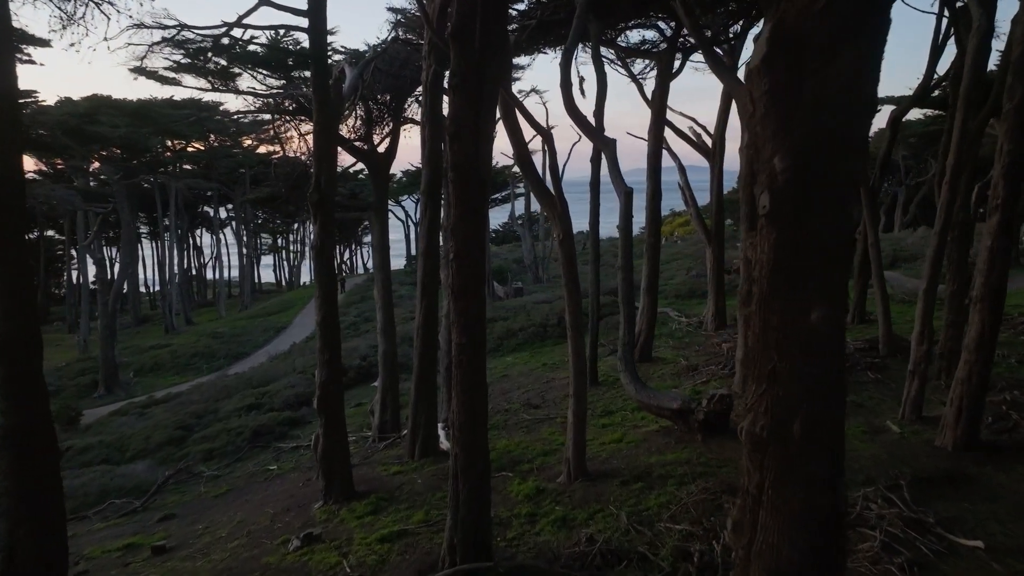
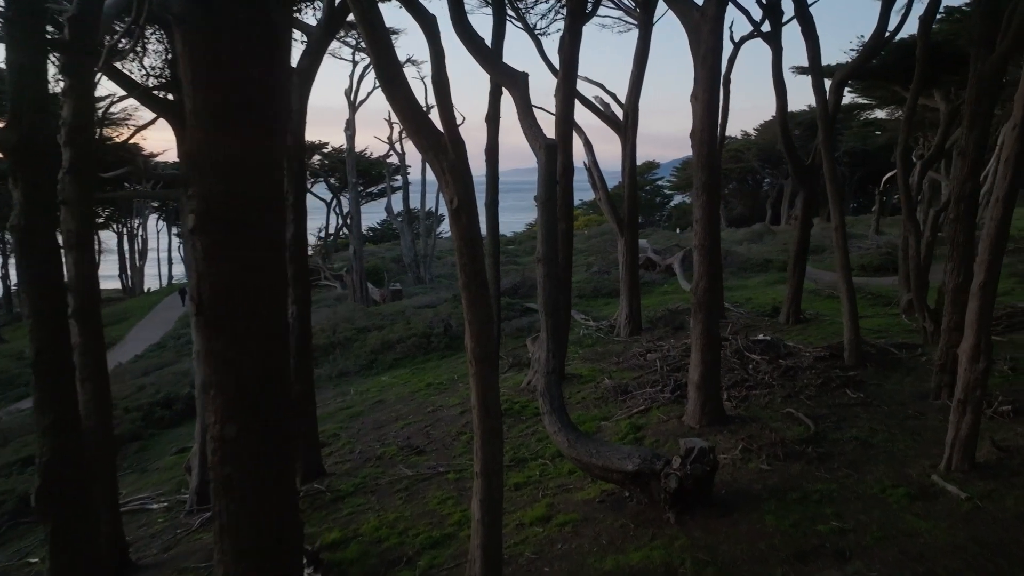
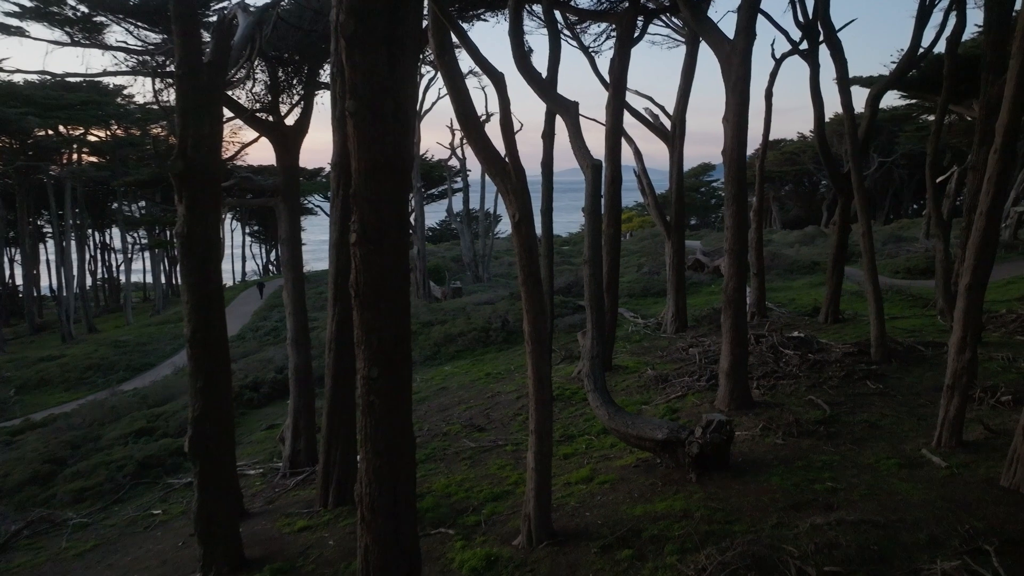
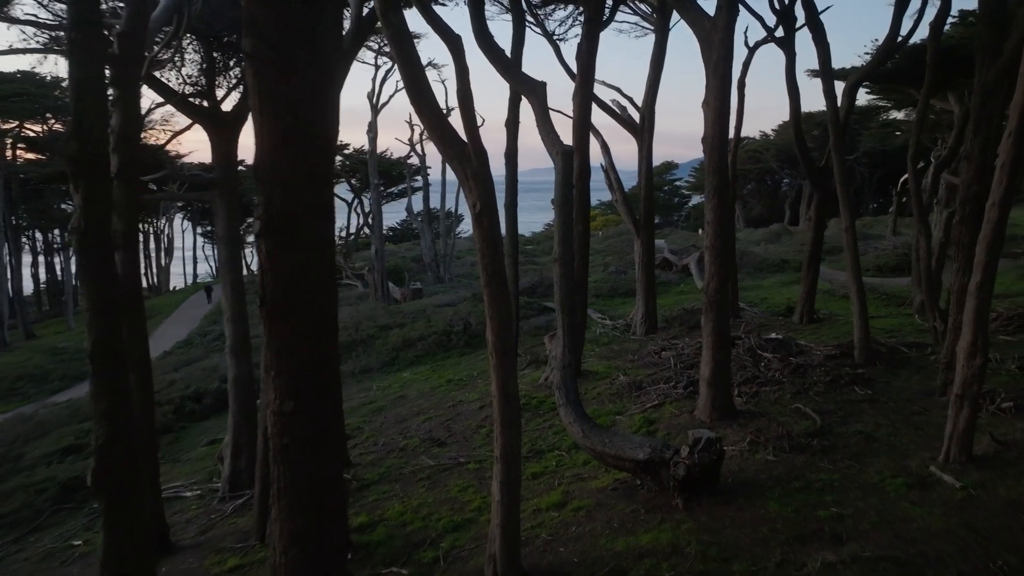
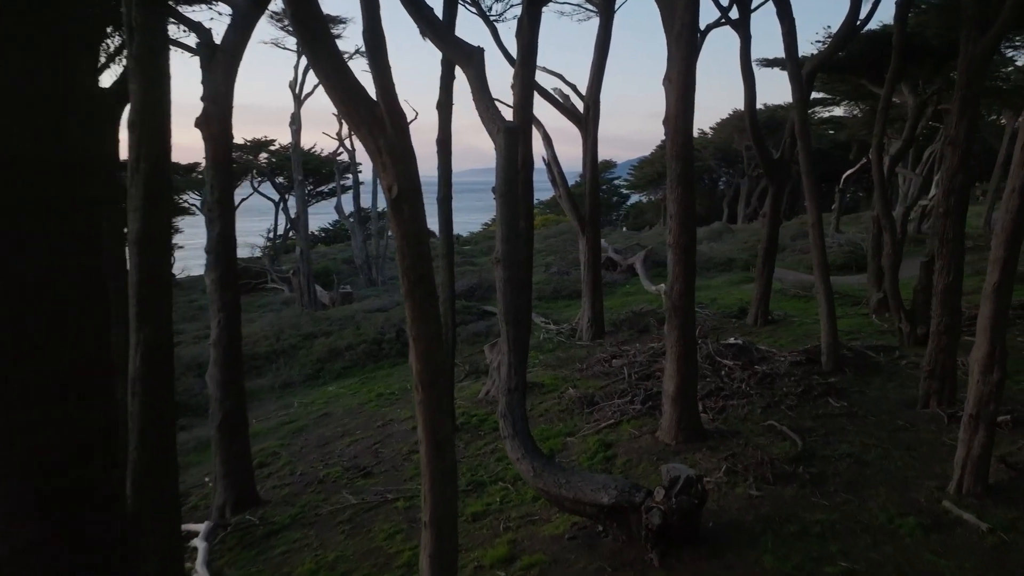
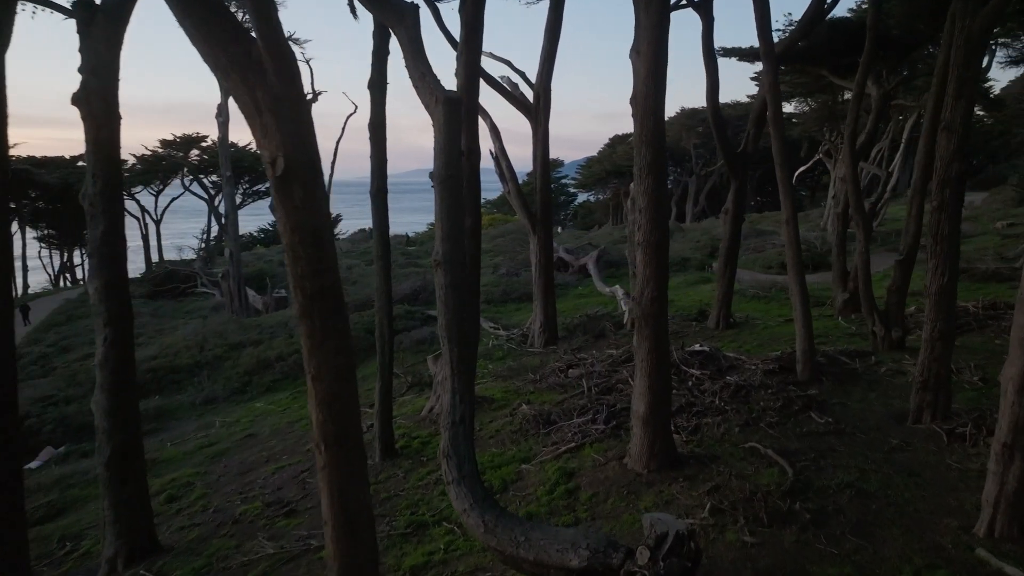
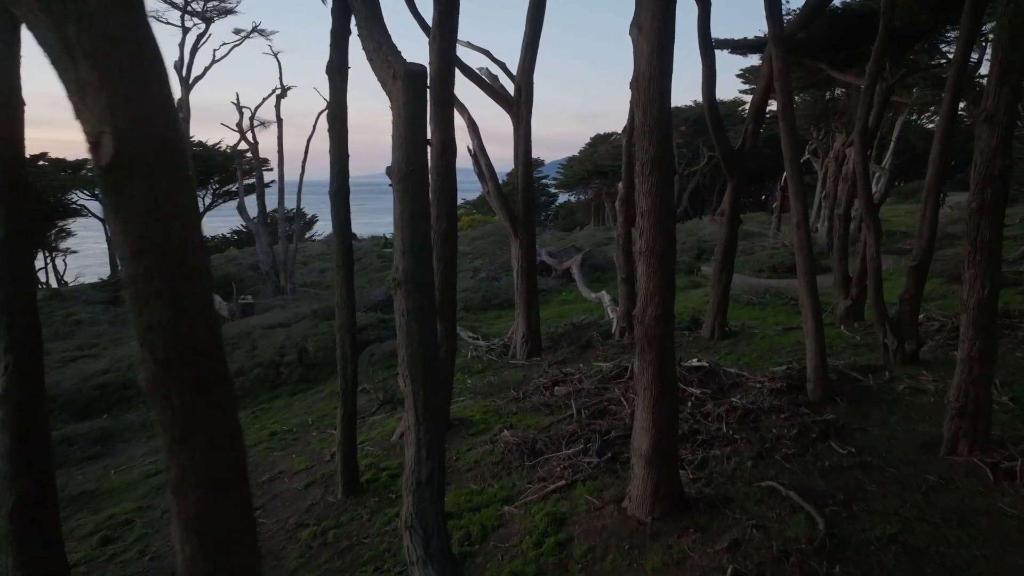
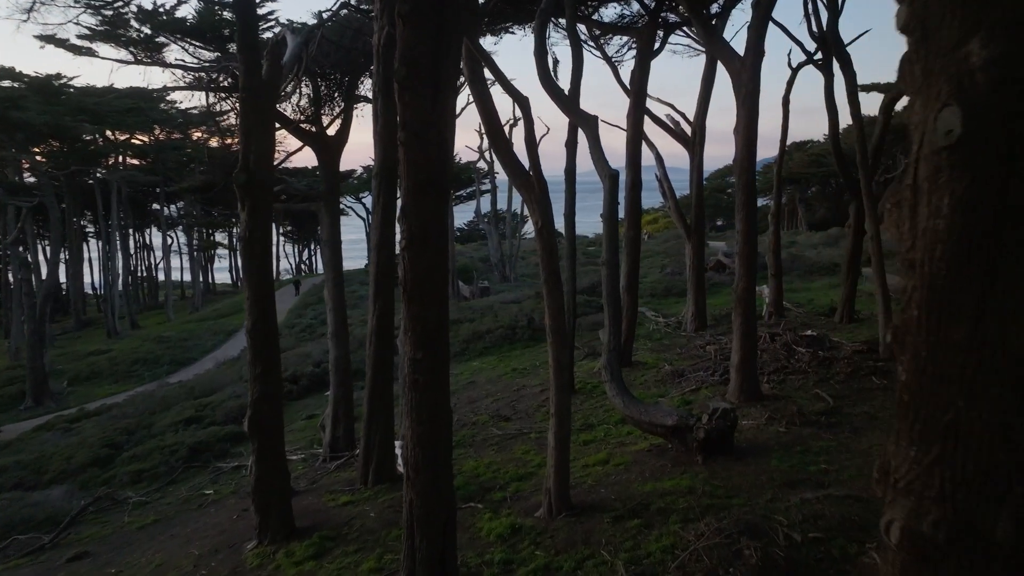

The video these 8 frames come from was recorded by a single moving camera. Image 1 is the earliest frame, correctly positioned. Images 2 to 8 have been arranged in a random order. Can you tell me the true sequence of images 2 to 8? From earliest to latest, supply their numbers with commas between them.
8, 3, 4, 2, 5, 6, 7
